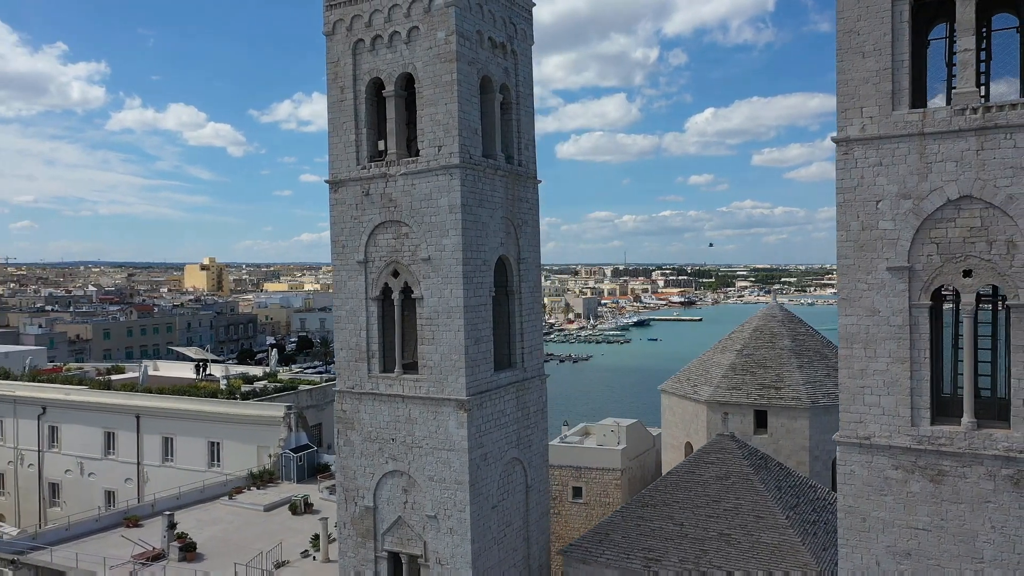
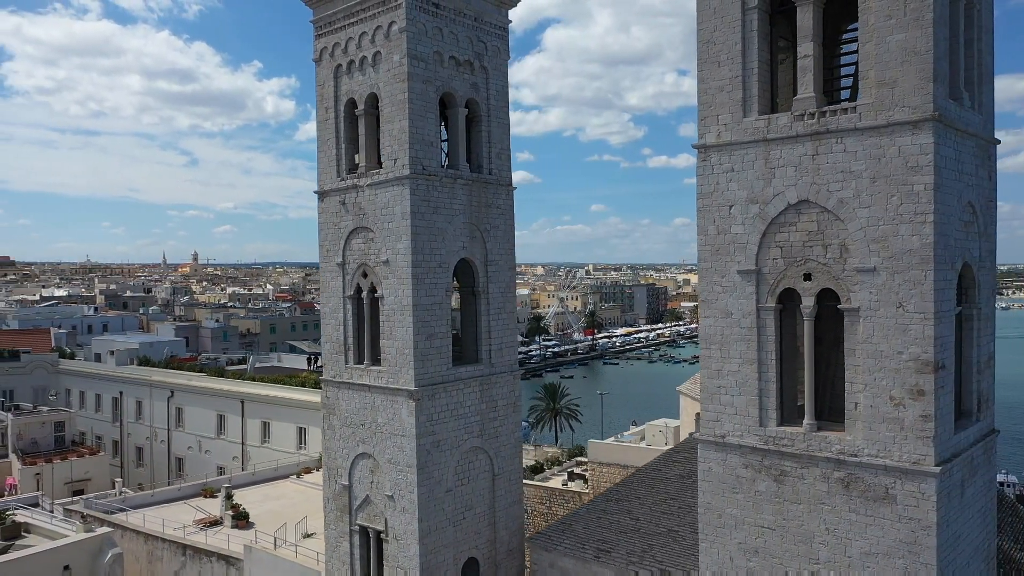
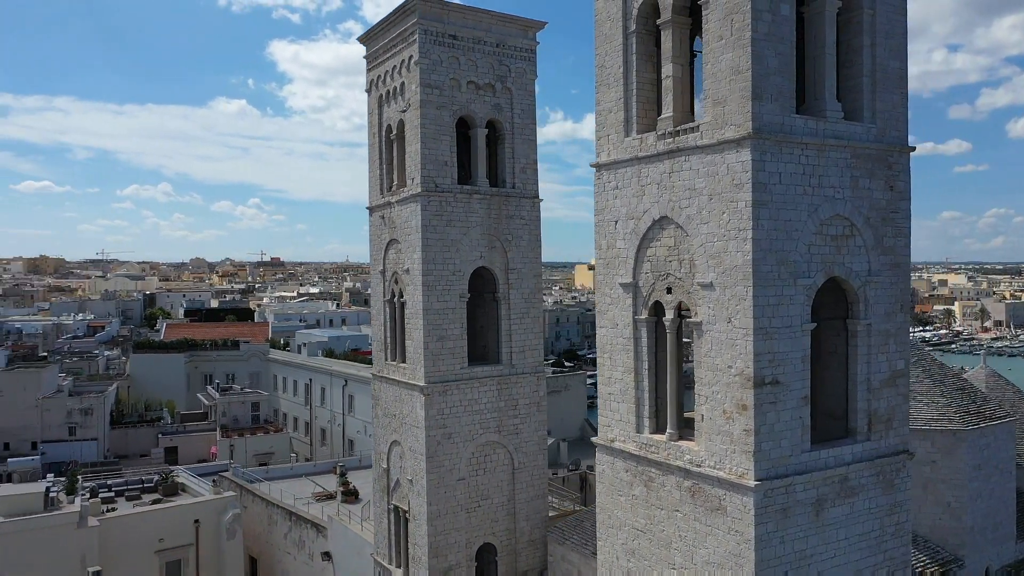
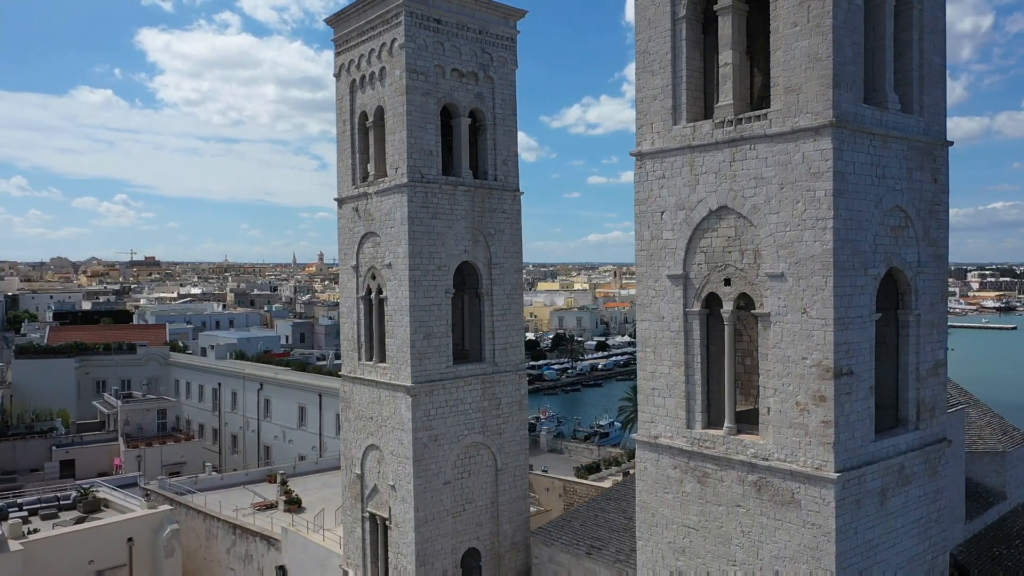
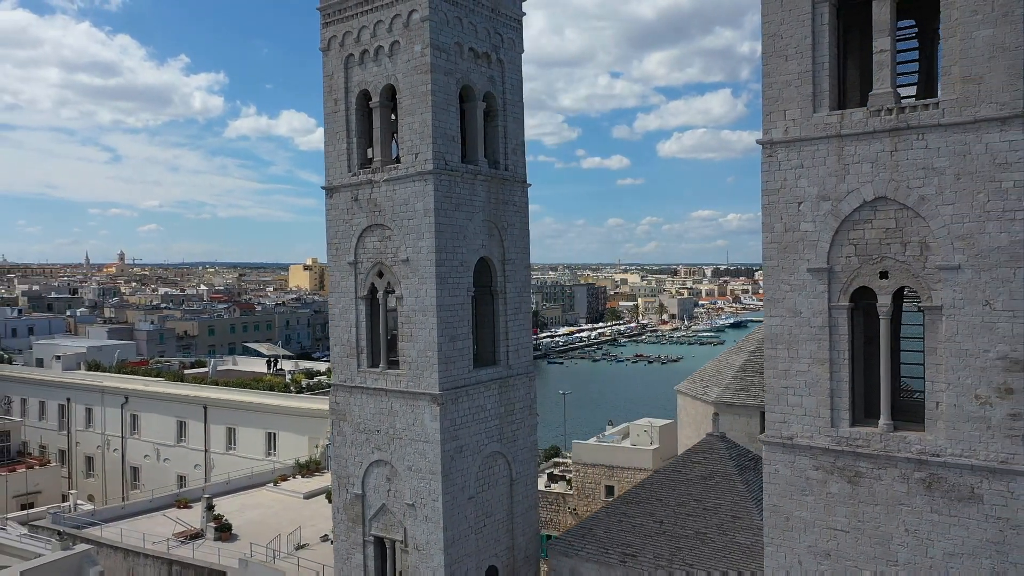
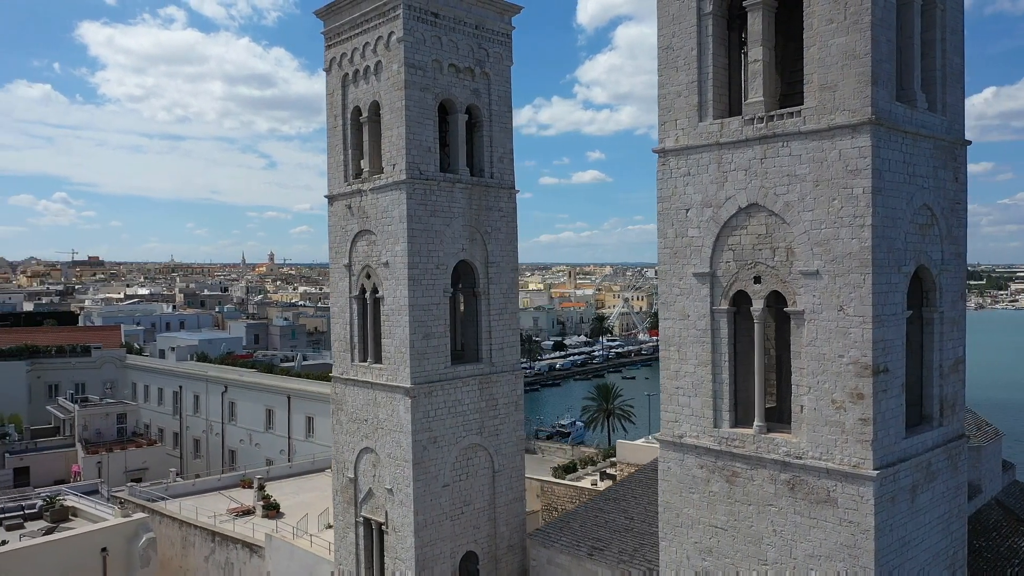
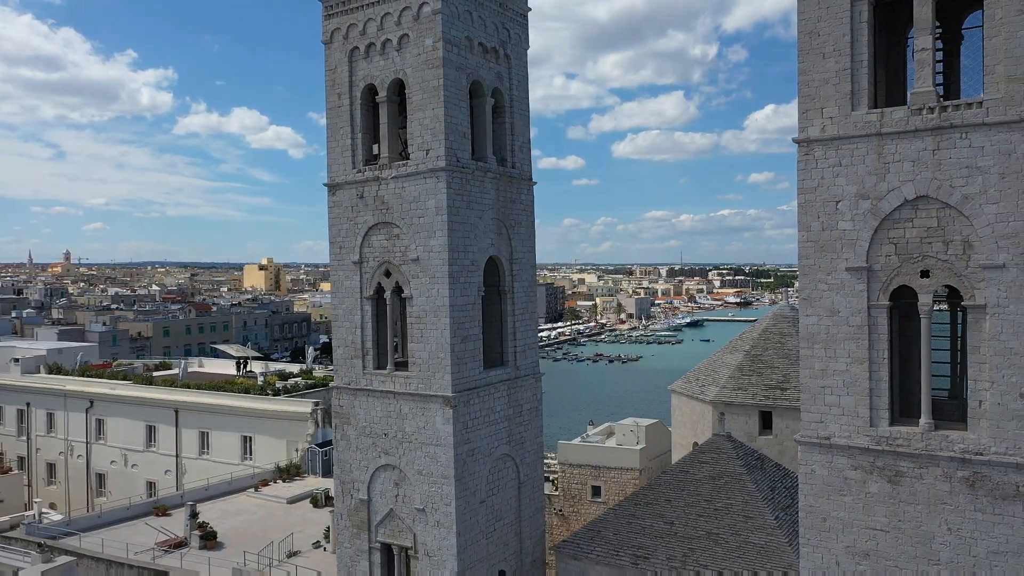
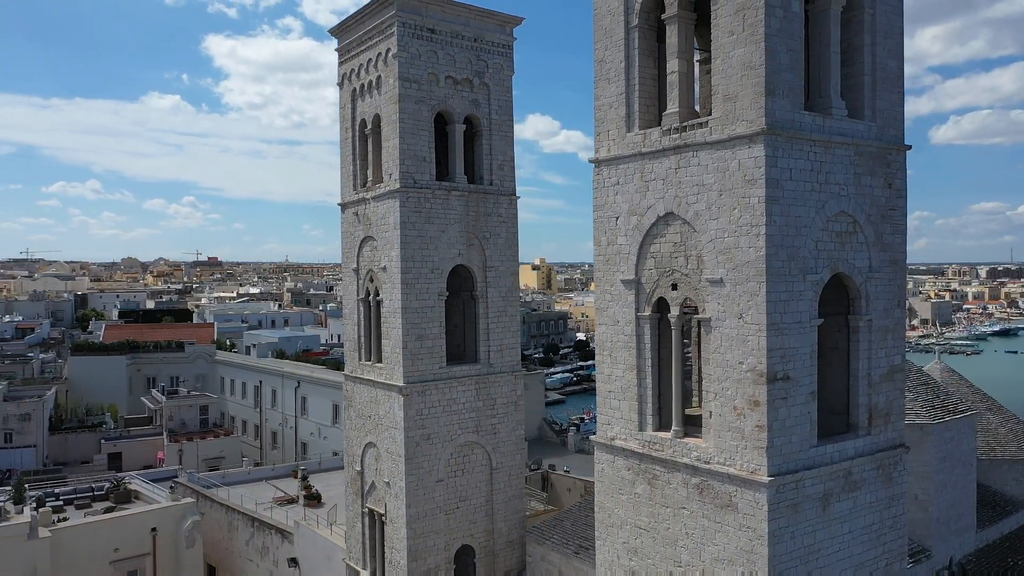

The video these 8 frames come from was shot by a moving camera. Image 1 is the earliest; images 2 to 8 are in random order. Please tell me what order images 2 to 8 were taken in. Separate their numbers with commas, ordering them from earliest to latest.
7, 5, 2, 6, 4, 8, 3
